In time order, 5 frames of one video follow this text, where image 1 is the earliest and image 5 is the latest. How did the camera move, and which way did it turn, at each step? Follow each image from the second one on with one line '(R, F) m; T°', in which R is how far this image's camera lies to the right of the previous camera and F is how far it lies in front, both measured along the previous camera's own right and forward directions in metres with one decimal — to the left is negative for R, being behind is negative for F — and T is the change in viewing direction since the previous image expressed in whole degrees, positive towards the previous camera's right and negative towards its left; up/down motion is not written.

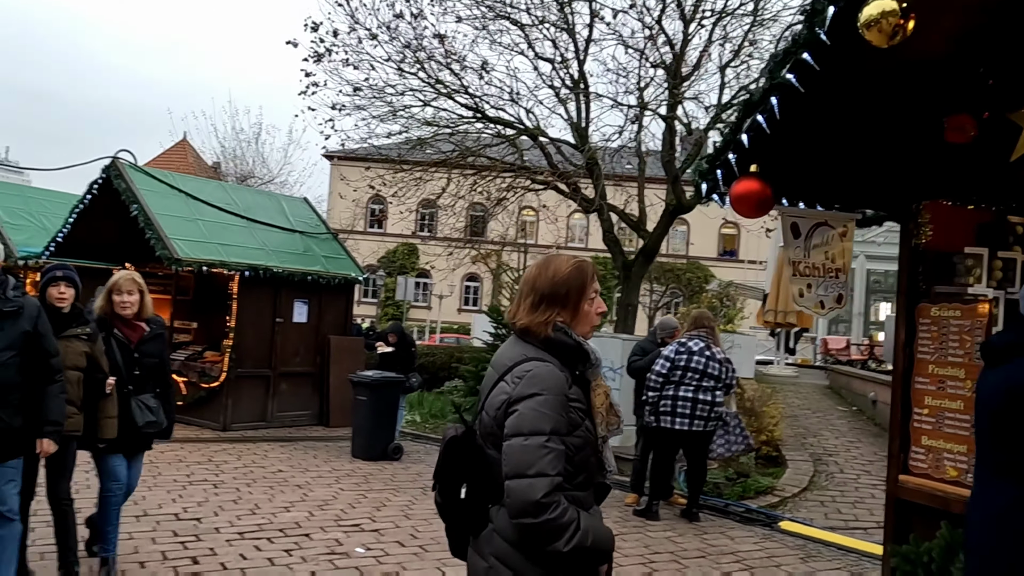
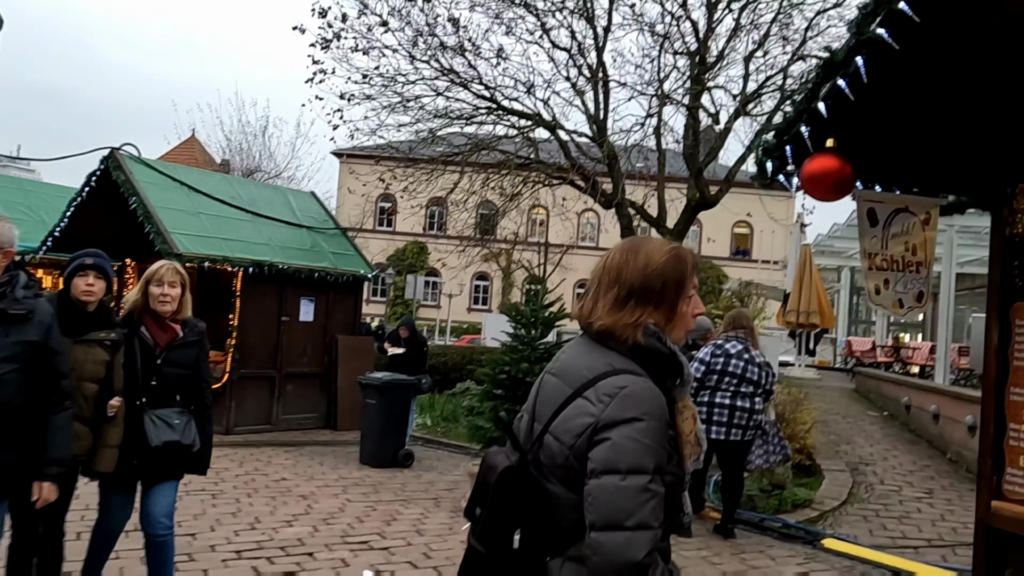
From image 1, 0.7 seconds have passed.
(-0.1, +0.6) m; -1°
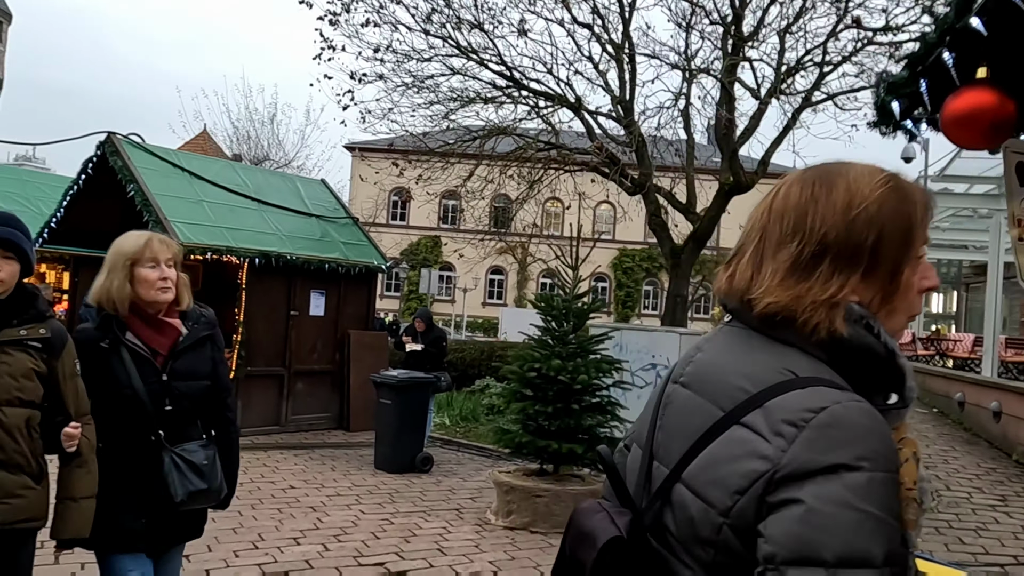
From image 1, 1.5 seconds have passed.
(-0.1, +0.8) m; -1°
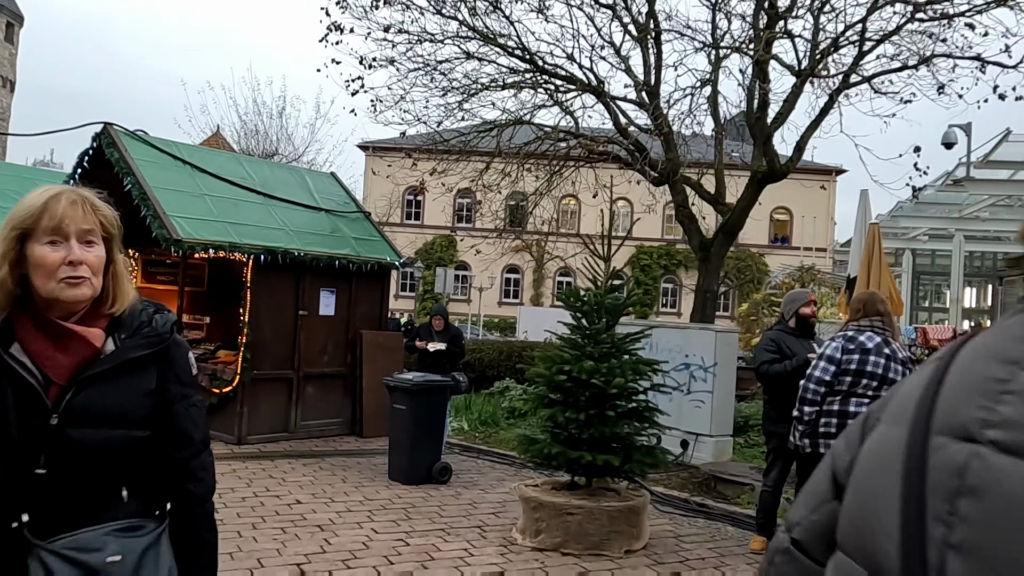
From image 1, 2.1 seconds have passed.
(-0.1, +0.7) m; -1°
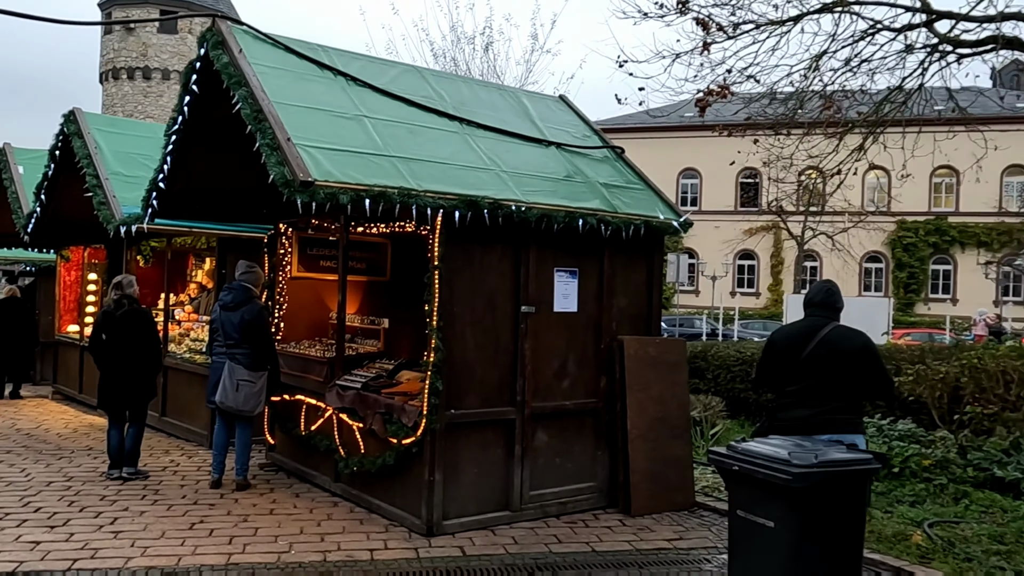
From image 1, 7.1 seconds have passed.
(-1.2, +4.5) m; -15°
